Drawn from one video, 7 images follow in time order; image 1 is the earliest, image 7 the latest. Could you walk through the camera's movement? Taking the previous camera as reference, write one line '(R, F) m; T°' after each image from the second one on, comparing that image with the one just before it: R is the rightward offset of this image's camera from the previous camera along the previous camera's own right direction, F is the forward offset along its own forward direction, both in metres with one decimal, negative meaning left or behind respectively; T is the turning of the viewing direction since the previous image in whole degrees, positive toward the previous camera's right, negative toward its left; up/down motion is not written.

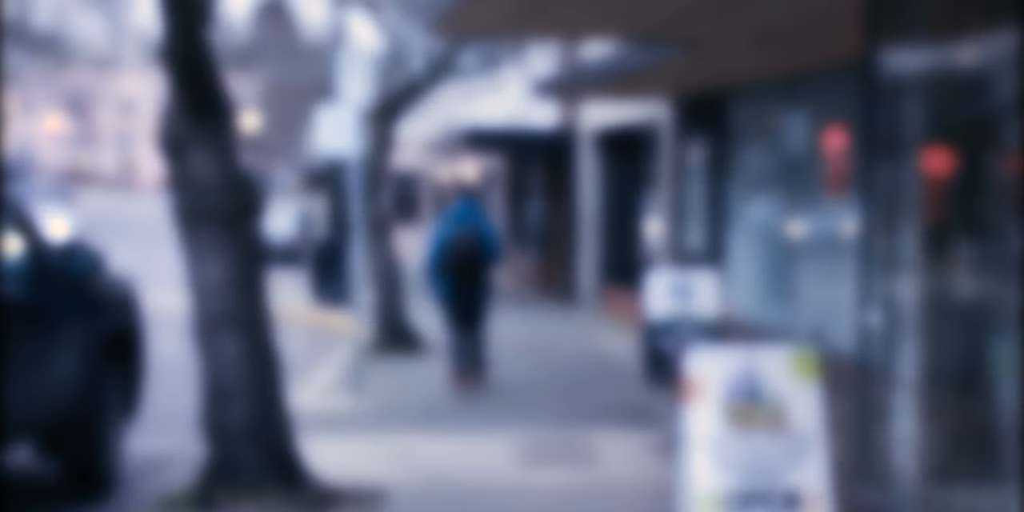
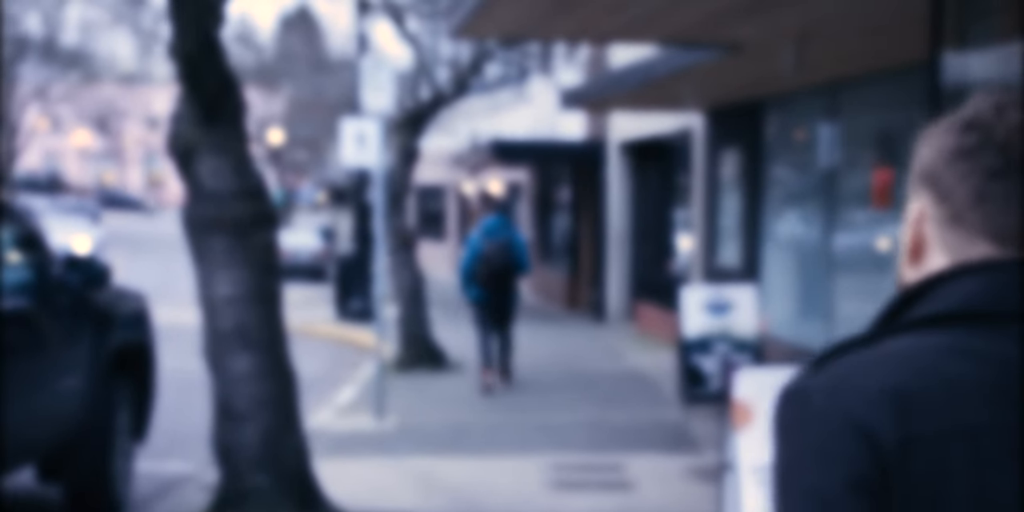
(0.0, +0.5) m; -1°
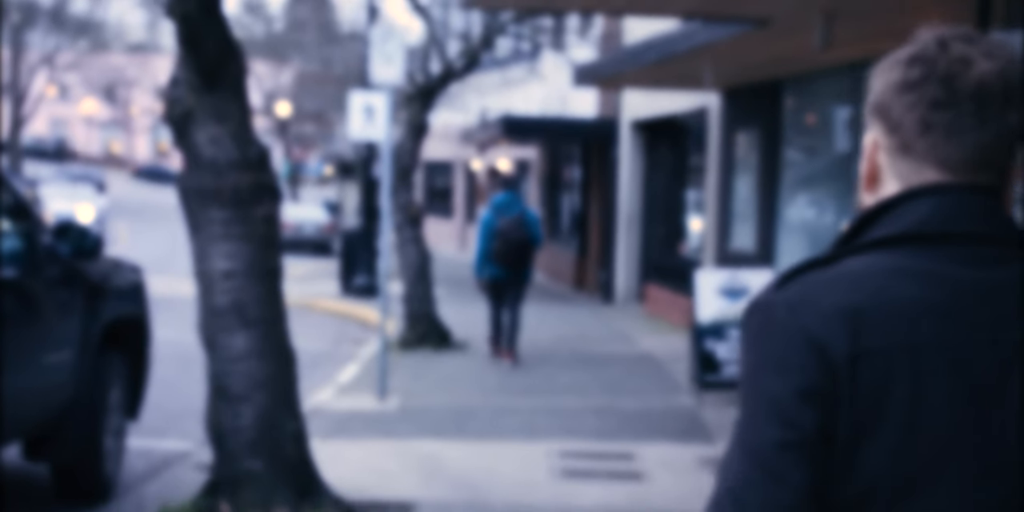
(0.0, +0.3) m; 0°
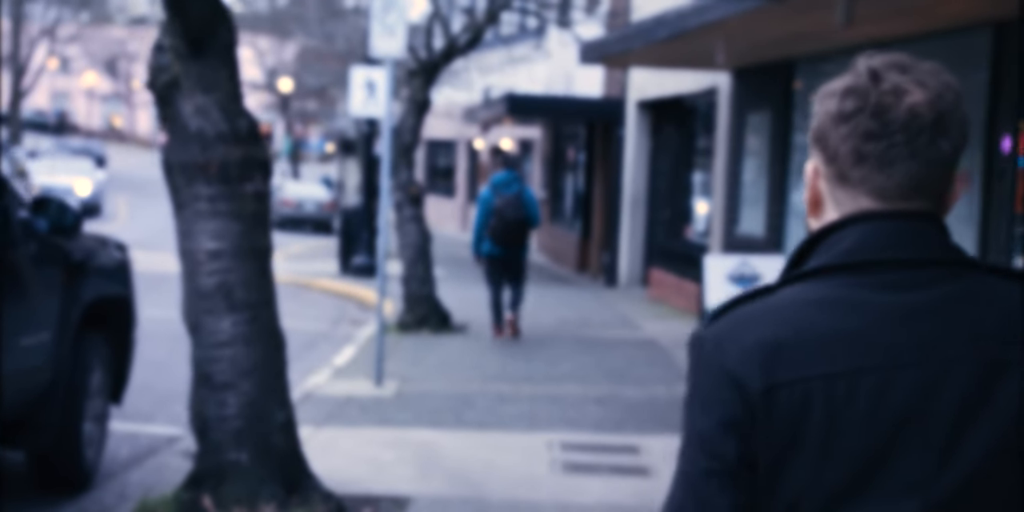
(0.0, +0.4) m; 0°
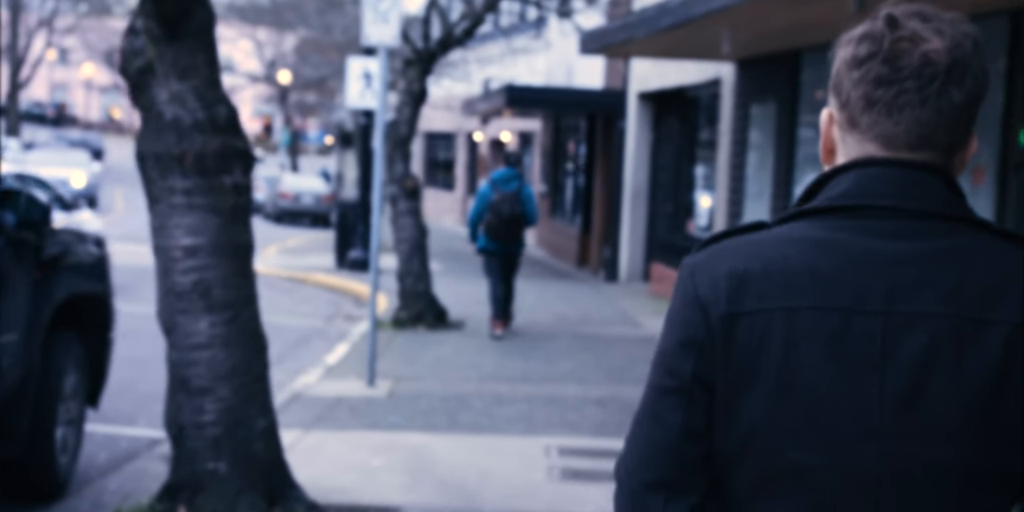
(0.0, +0.4) m; 0°
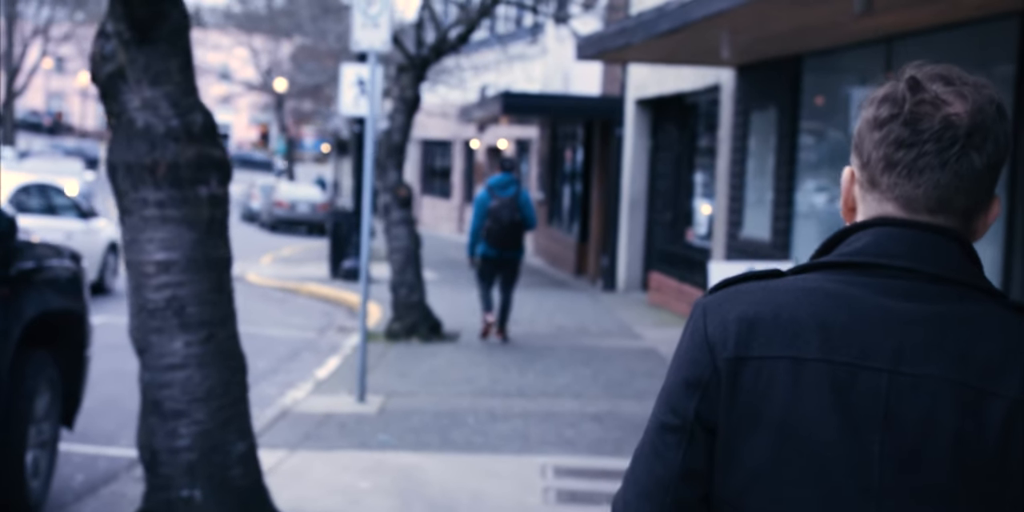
(0.0, +0.3) m; 0°
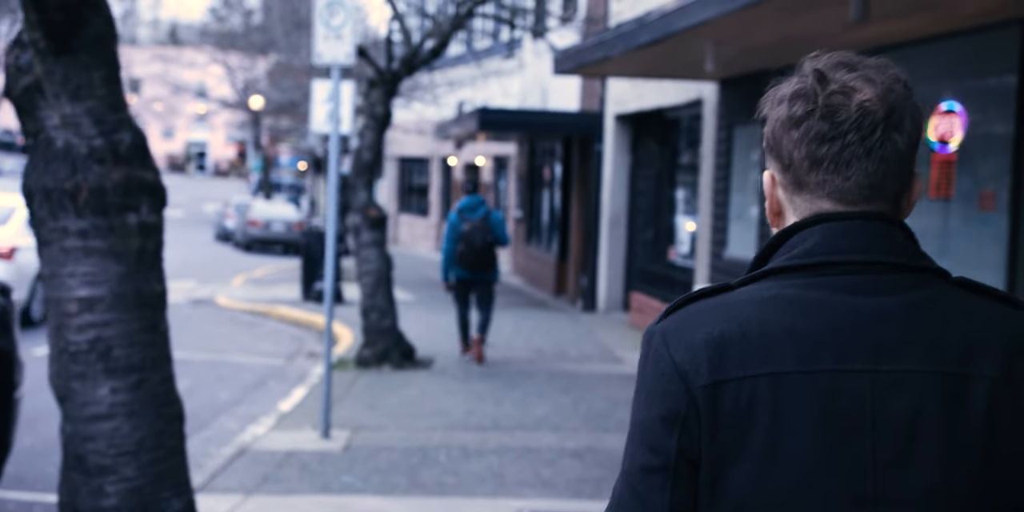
(0.0, +0.6) m; +1°
